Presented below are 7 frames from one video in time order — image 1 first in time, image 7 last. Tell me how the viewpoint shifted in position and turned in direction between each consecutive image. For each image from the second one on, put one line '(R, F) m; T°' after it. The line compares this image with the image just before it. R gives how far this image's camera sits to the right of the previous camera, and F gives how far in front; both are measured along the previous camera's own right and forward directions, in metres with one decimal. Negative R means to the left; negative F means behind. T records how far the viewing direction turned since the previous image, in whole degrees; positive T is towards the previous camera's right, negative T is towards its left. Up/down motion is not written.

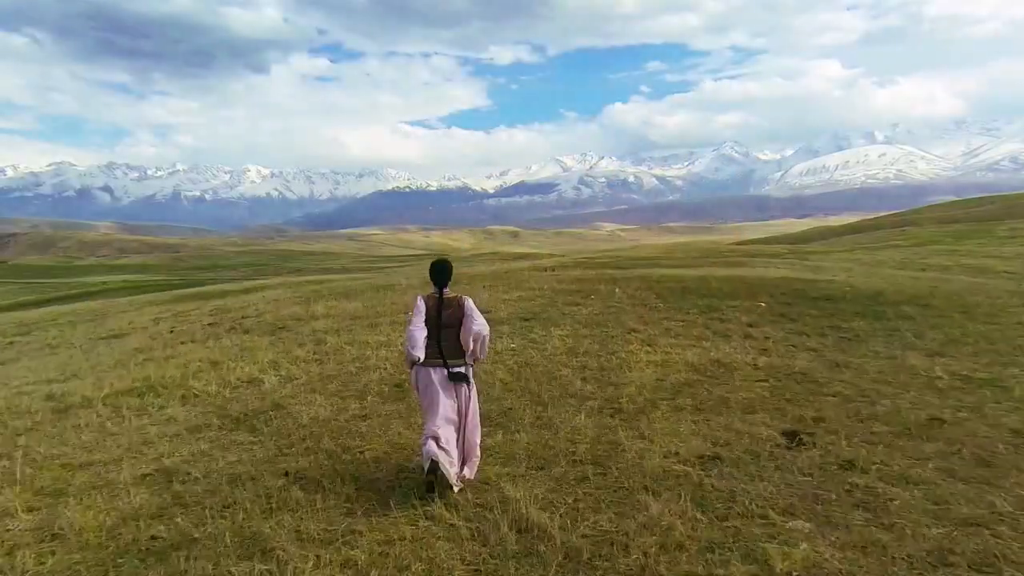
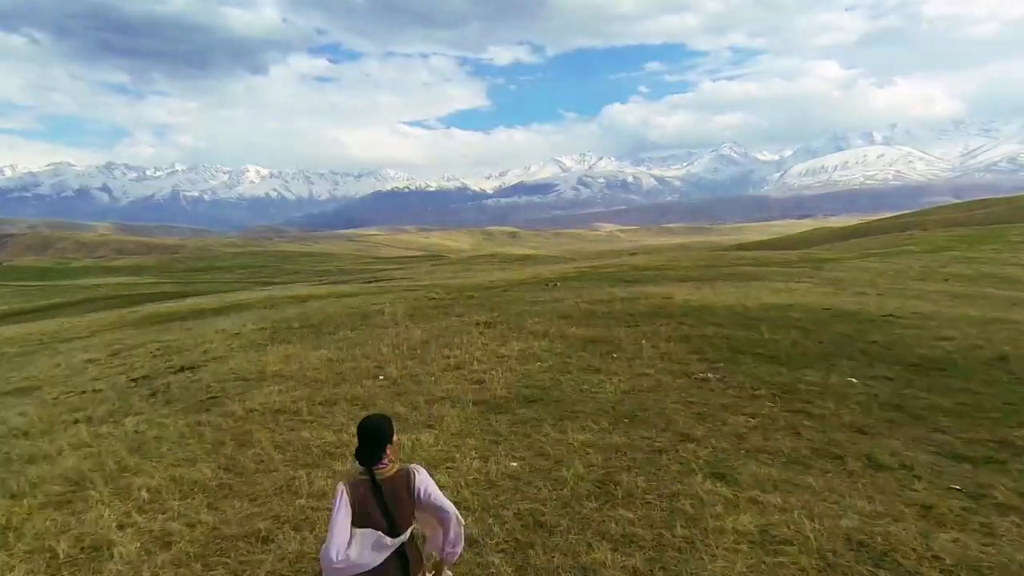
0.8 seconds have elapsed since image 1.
(0.0, +3.8) m; 0°
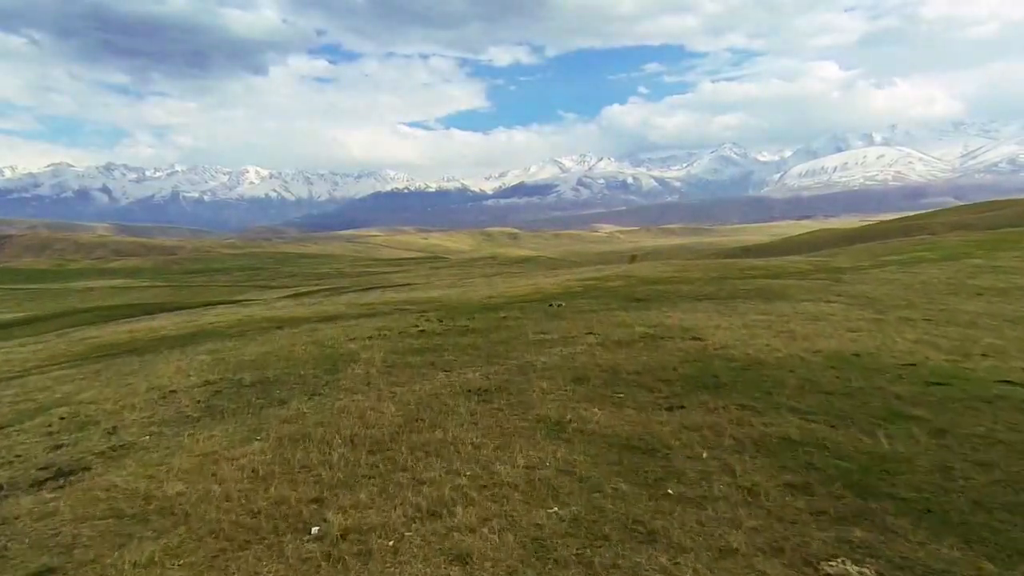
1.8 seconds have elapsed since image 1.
(-0.1, +4.6) m; 0°
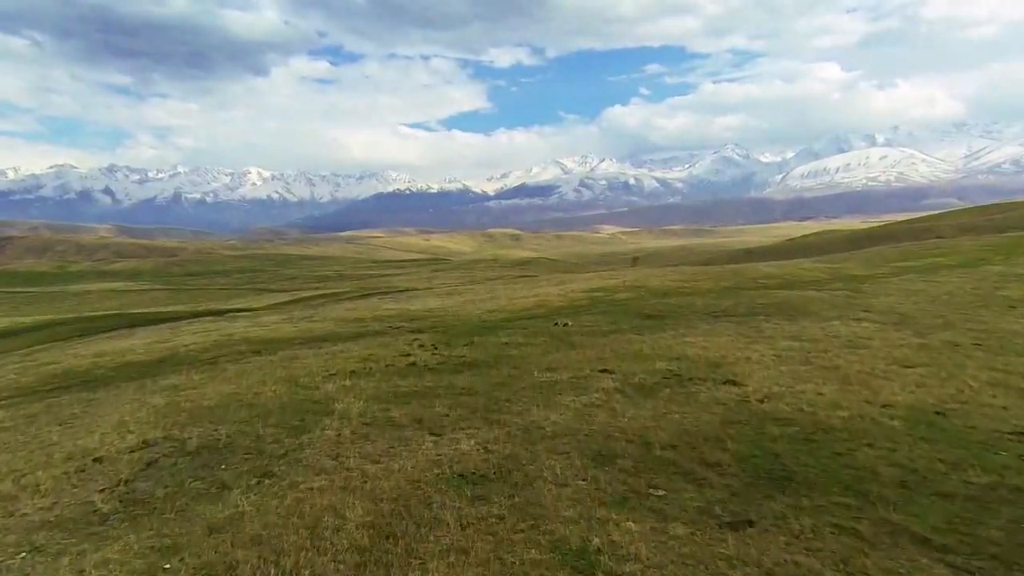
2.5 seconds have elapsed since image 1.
(-0.1, +3.6) m; 0°
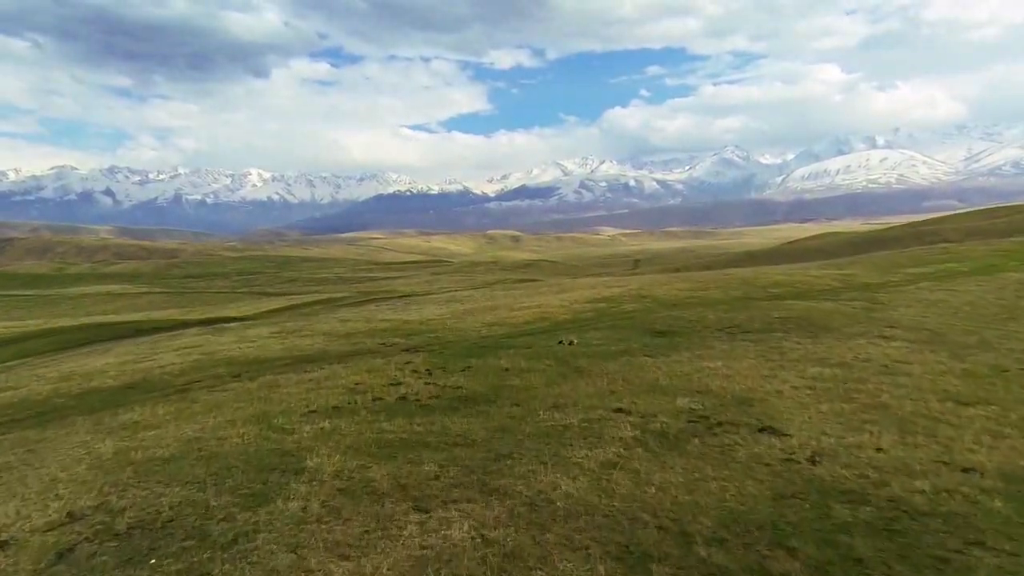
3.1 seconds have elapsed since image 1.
(-0.1, +2.9) m; 0°
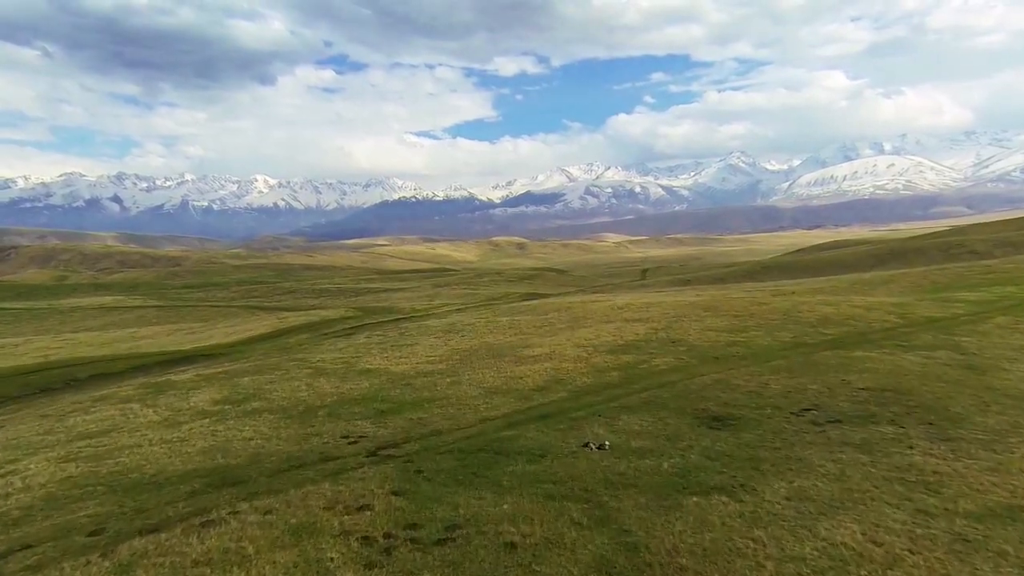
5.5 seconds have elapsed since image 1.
(-0.2, +11.5) m; -1°
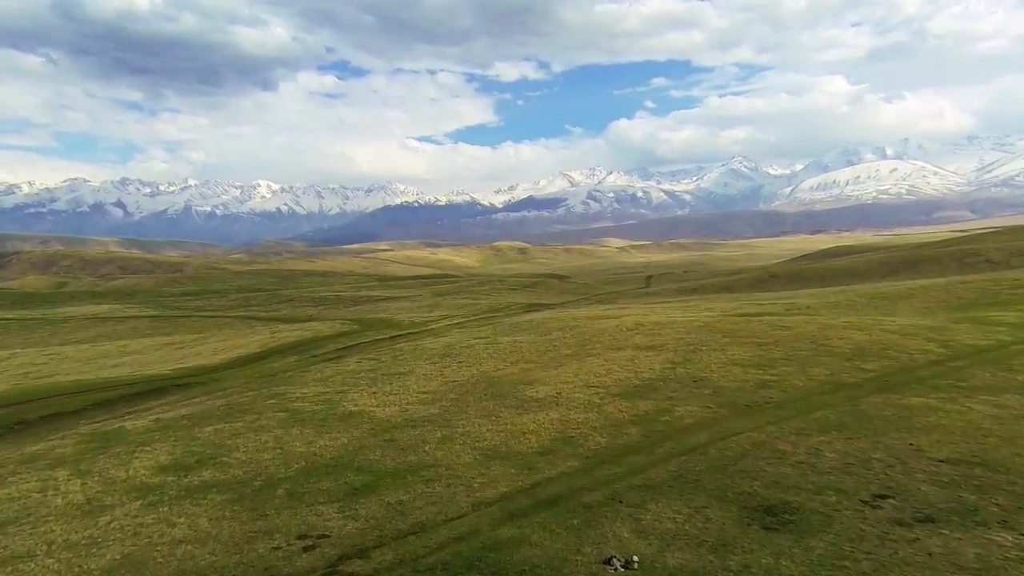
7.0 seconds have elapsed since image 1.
(+0.1, +6.8) m; 0°
